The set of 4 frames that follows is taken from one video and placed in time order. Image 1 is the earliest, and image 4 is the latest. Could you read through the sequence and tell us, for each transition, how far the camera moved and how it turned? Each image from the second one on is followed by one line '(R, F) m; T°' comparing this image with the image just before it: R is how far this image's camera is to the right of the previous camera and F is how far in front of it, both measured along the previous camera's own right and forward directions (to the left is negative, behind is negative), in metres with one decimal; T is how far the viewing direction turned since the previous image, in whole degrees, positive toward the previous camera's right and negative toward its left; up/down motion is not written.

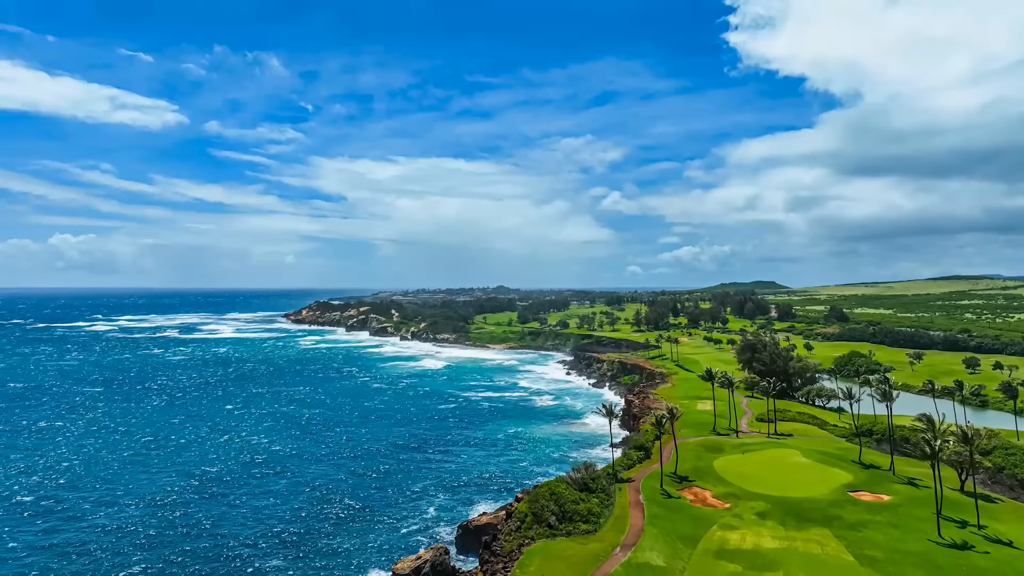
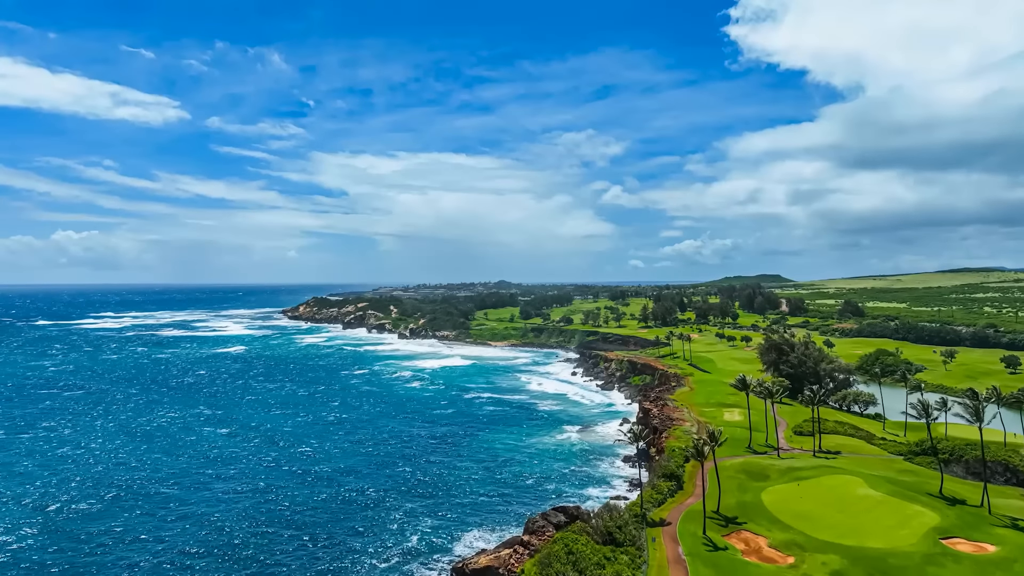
(-0.1, +4.4) m; 0°
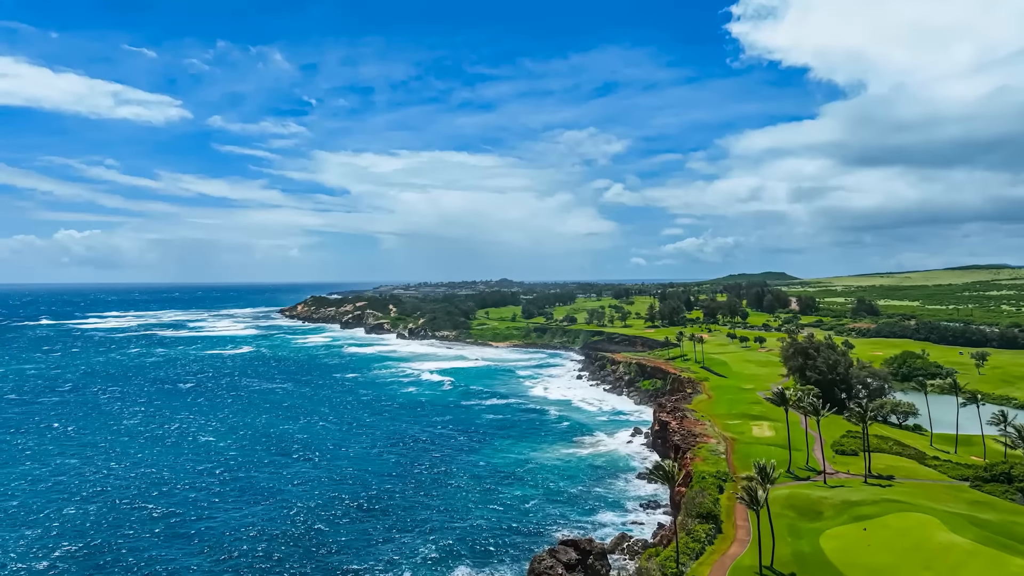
(0.0, +3.7) m; 0°
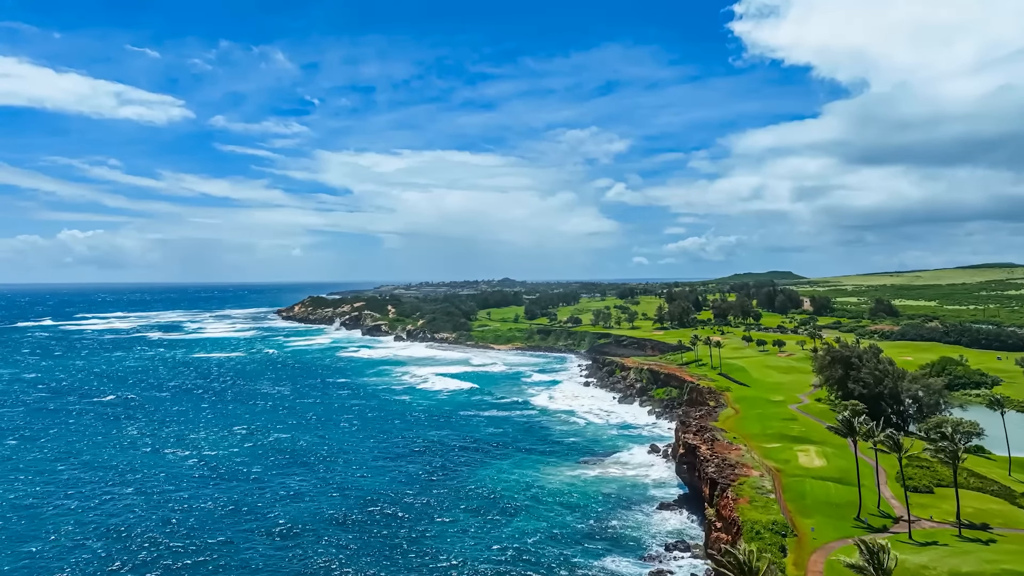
(0.0, +4.6) m; 0°
